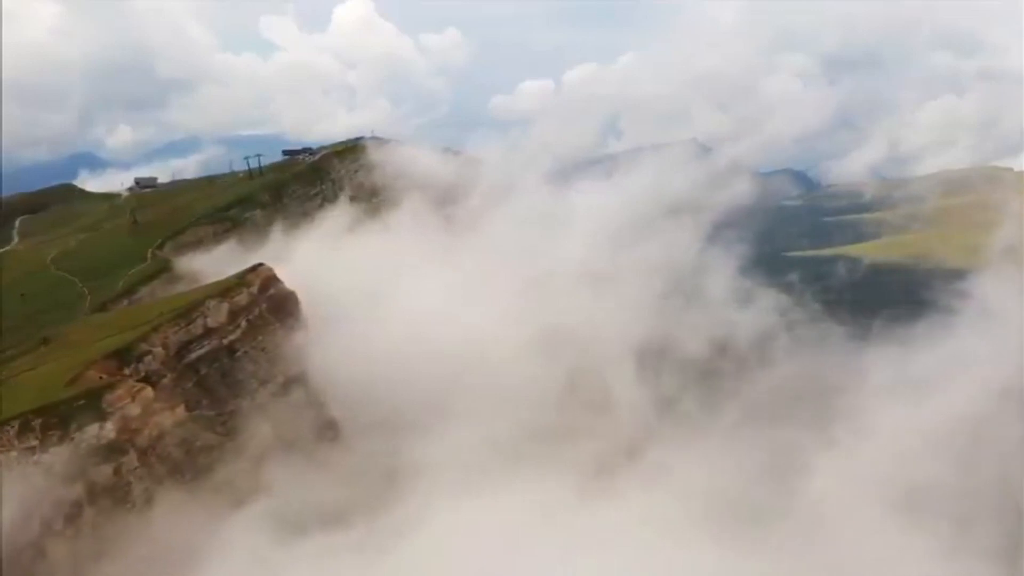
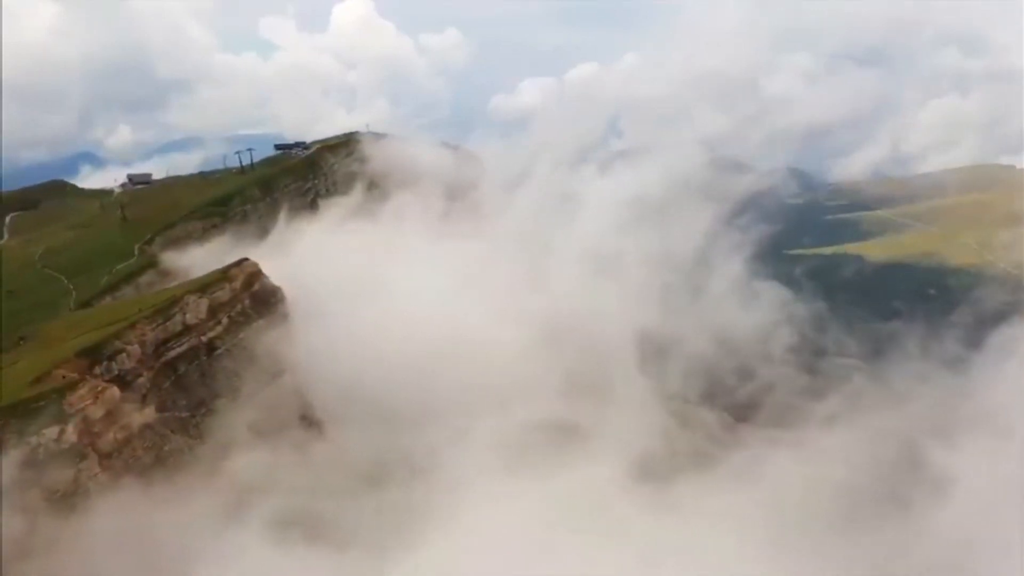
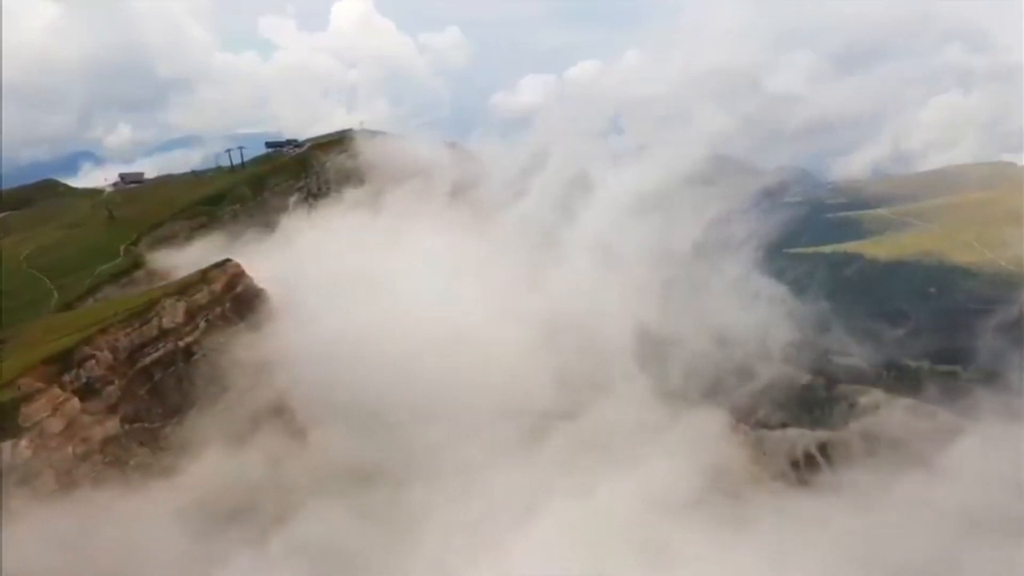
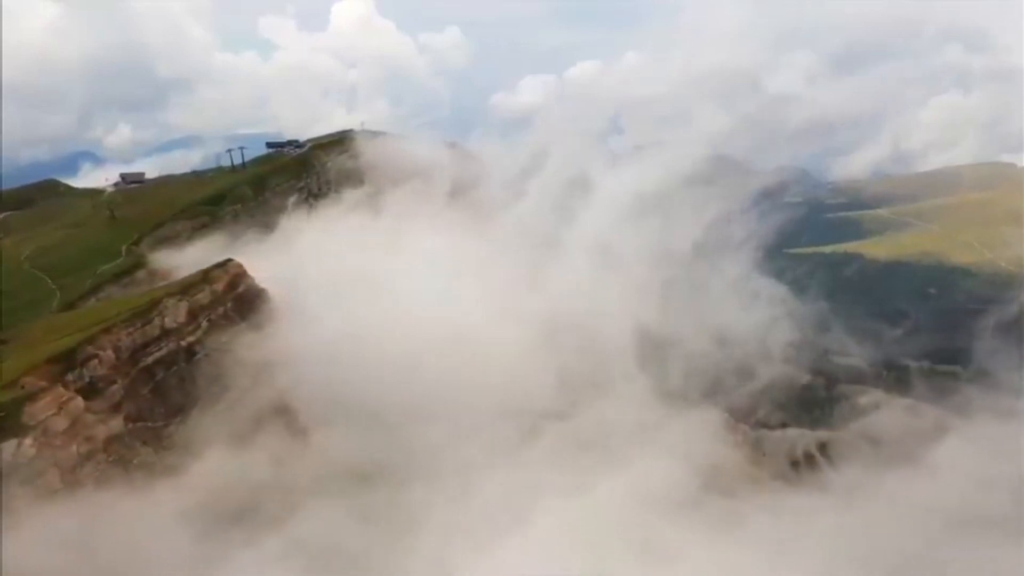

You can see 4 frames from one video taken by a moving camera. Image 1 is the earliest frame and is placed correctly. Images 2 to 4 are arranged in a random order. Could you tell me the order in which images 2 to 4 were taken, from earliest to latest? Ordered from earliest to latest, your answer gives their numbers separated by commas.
2, 4, 3
